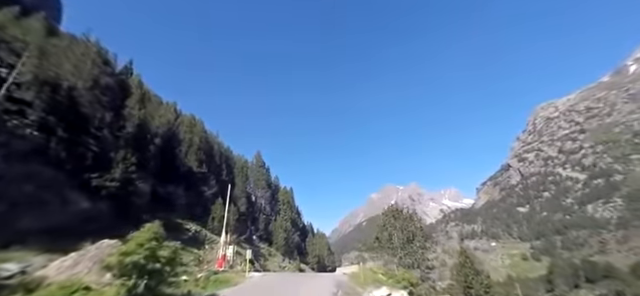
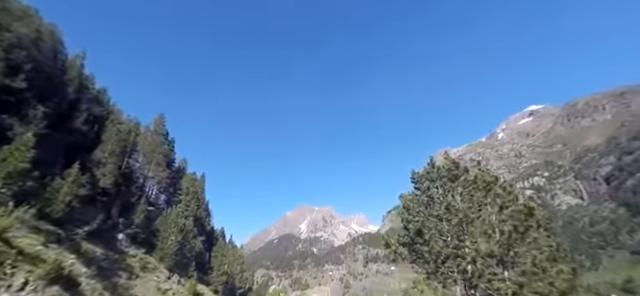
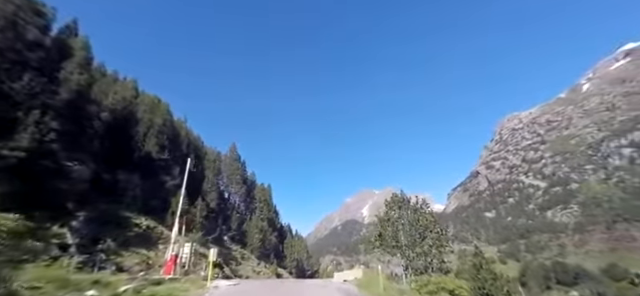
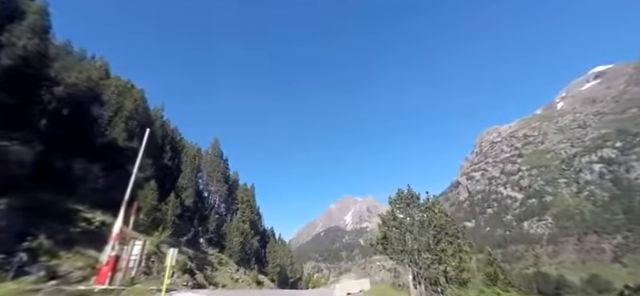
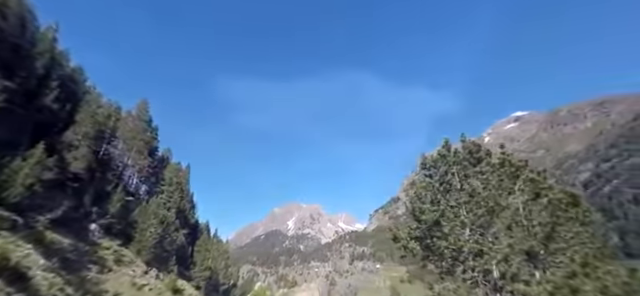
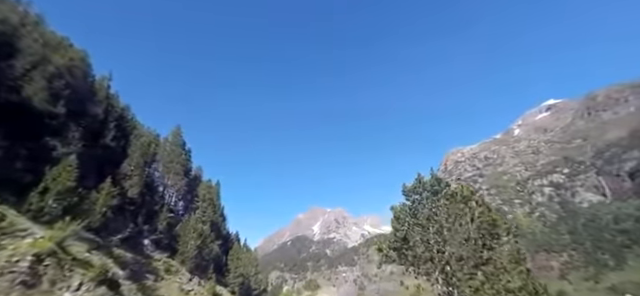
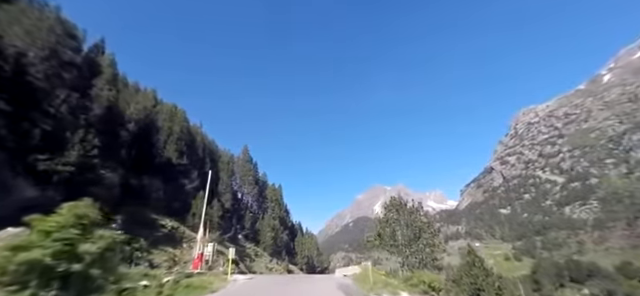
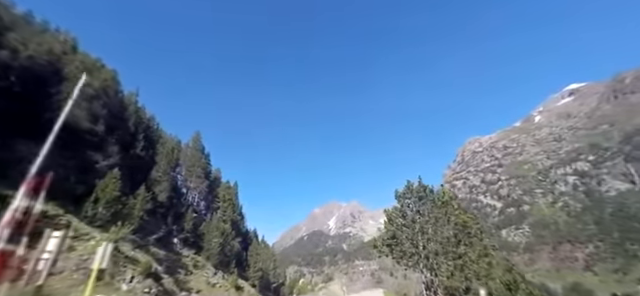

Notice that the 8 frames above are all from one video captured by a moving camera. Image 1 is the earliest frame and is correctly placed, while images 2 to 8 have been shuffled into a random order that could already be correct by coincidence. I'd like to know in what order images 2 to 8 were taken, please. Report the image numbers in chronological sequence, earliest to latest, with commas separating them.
7, 3, 4, 8, 6, 2, 5
